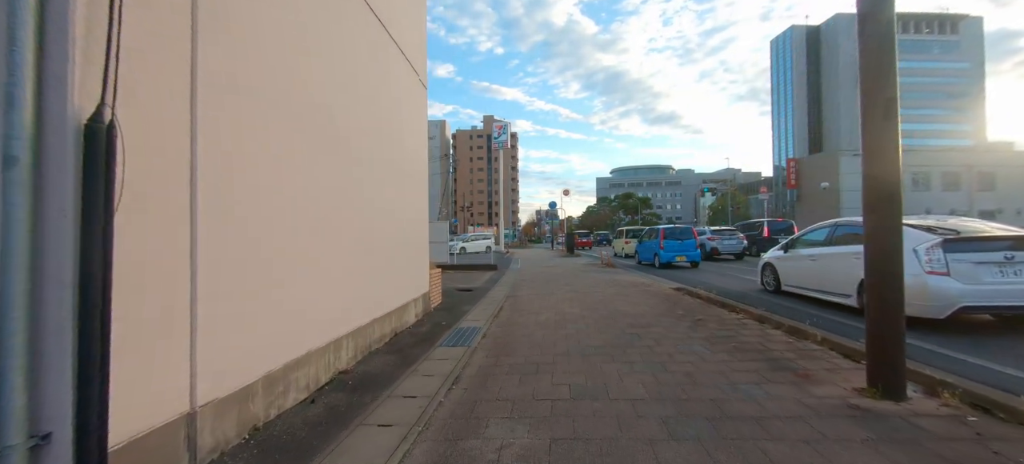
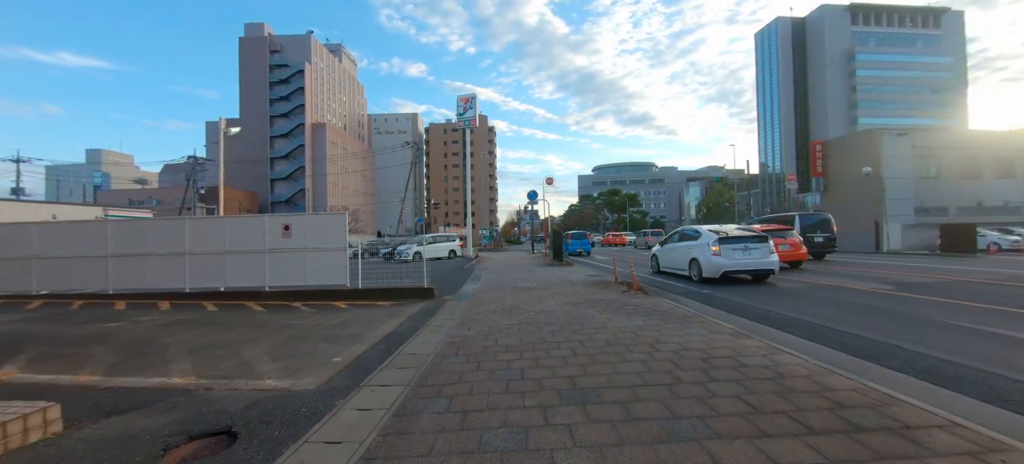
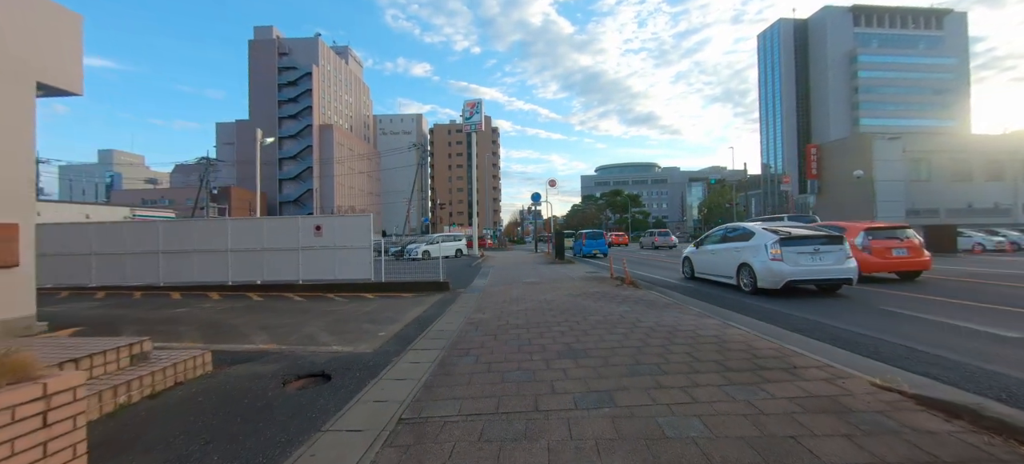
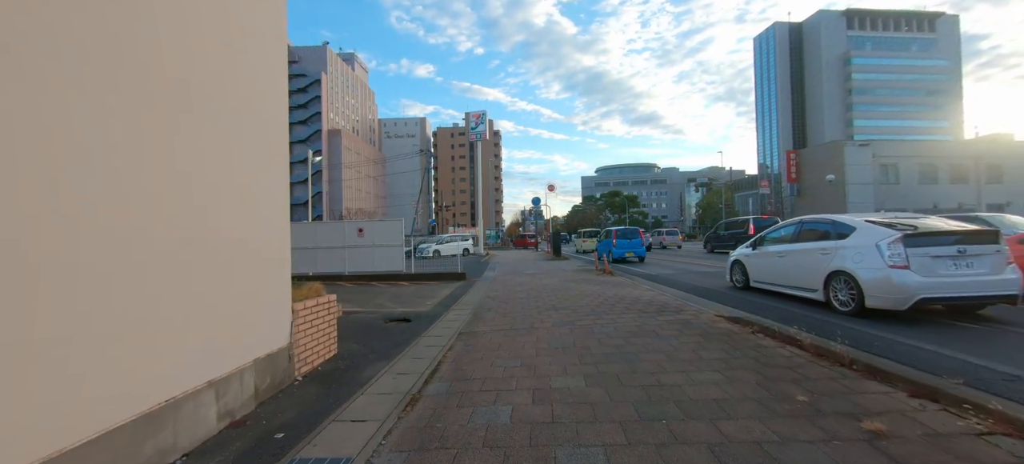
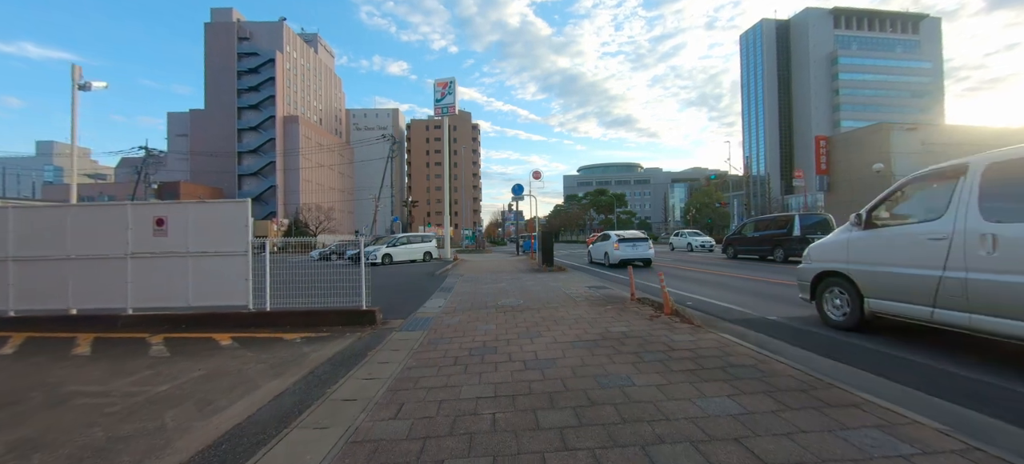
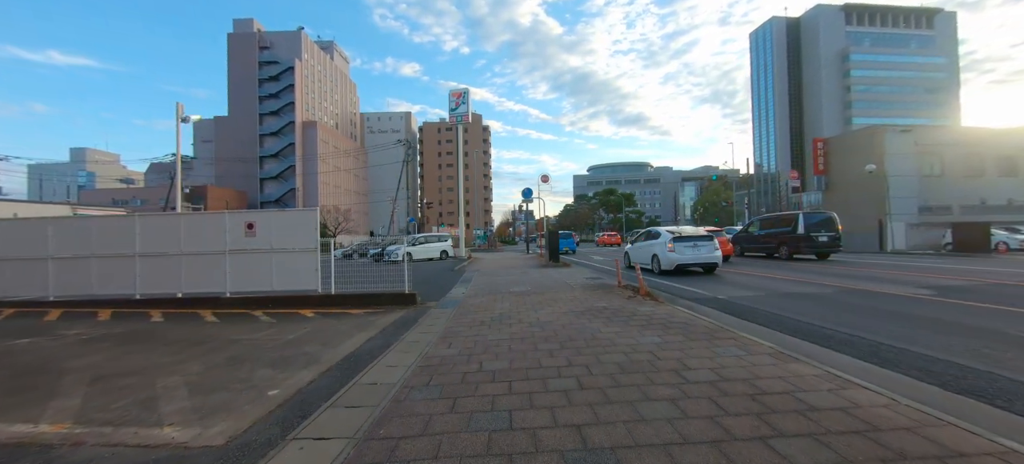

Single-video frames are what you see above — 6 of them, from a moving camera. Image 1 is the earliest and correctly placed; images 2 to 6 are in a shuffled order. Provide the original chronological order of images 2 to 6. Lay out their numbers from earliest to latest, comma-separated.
4, 3, 2, 6, 5
